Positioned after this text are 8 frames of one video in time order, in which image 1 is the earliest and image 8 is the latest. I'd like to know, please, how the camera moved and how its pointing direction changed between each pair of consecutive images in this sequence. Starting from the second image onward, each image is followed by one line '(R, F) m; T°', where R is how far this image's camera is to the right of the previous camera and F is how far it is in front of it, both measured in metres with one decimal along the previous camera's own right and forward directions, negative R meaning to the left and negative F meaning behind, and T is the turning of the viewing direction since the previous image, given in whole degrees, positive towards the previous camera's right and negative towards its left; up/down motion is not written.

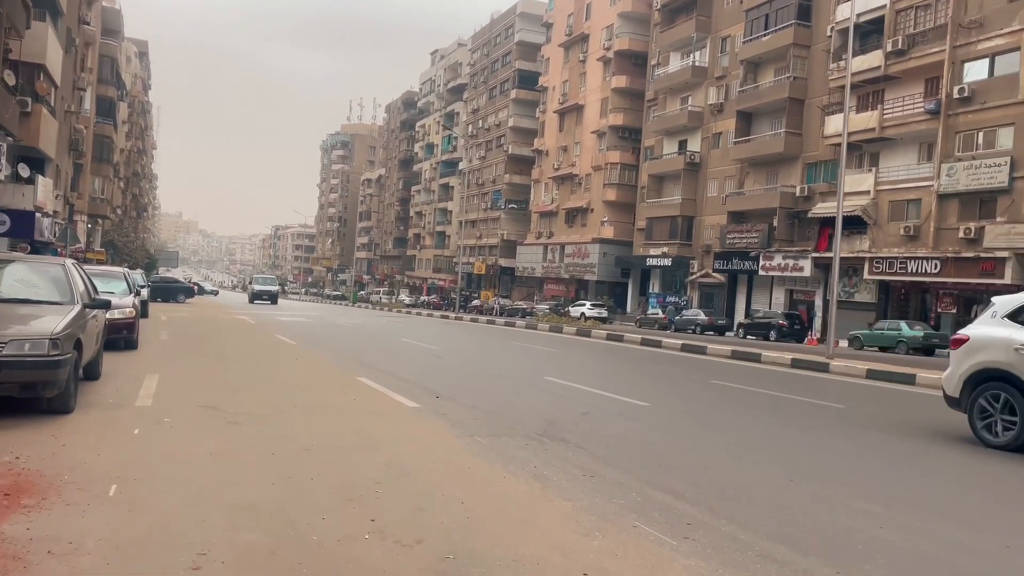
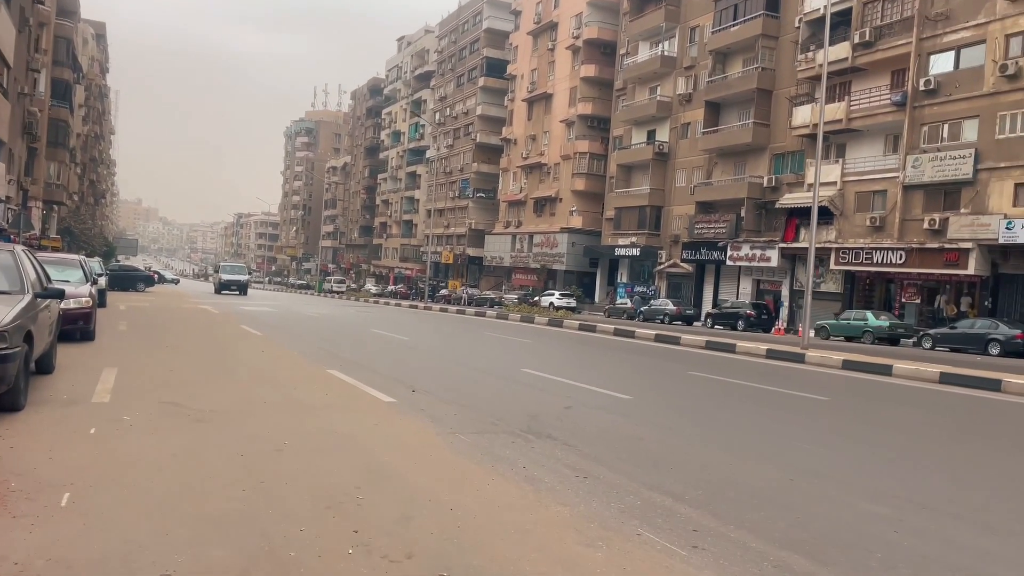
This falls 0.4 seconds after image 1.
(-0.1, +0.4) m; +2°
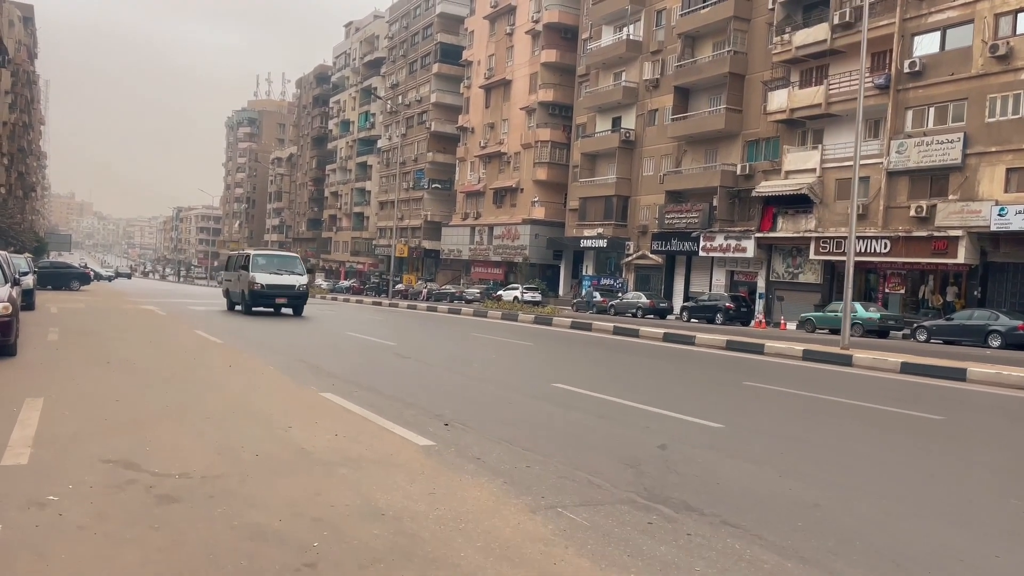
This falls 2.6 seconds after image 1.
(-1.0, +2.2) m; +4°
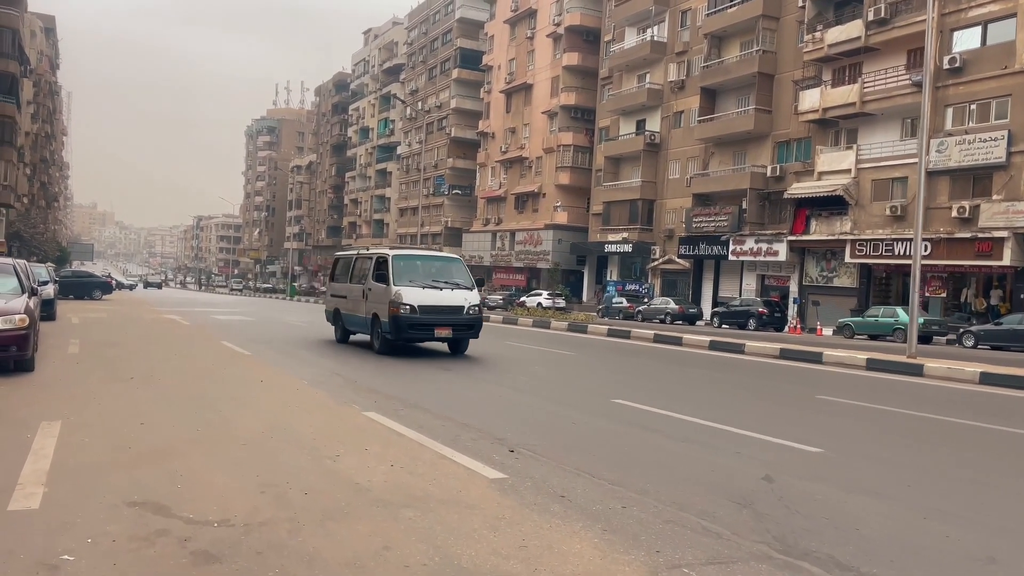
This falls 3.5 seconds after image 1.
(-0.4, +0.8) m; -1°
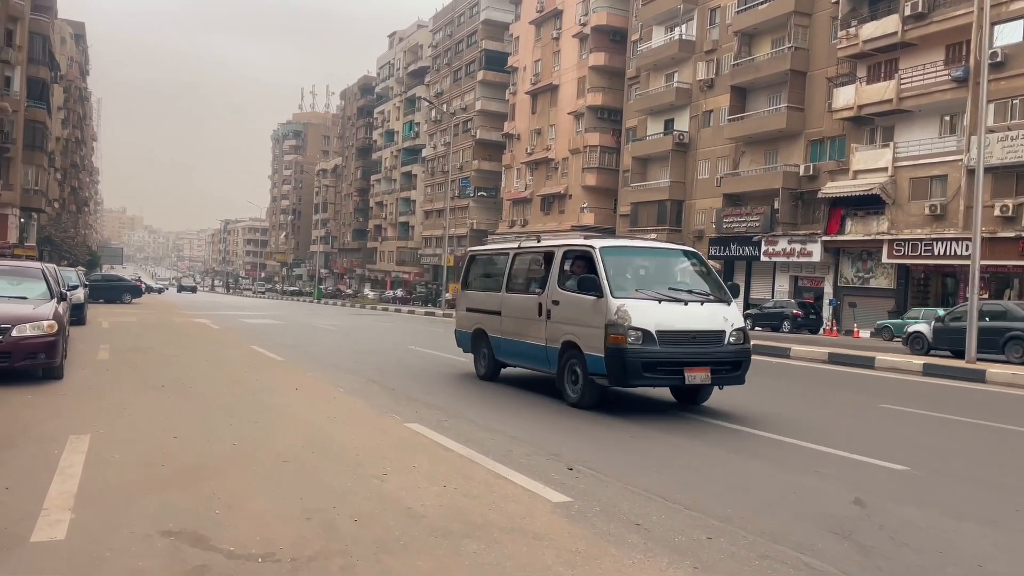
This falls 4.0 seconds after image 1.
(-0.2, +0.4) m; -2°
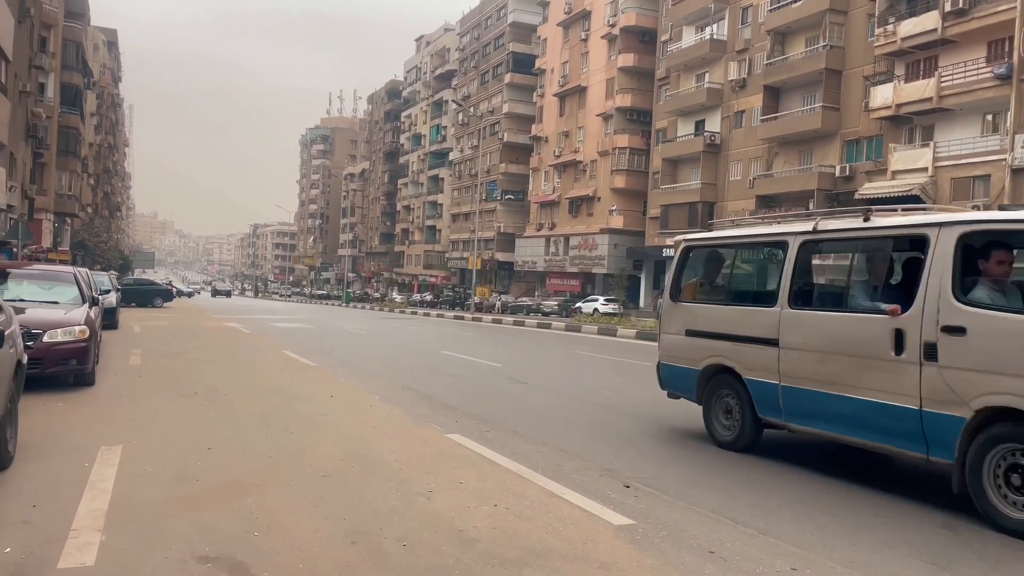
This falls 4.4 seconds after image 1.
(-0.2, +0.4) m; -2°
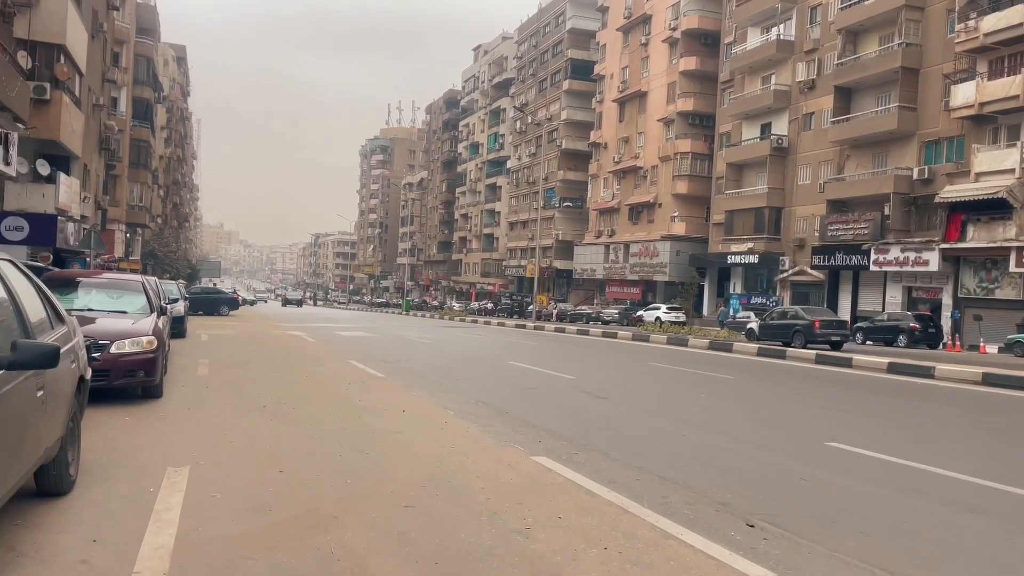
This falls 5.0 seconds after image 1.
(-0.3, +0.6) m; -4°
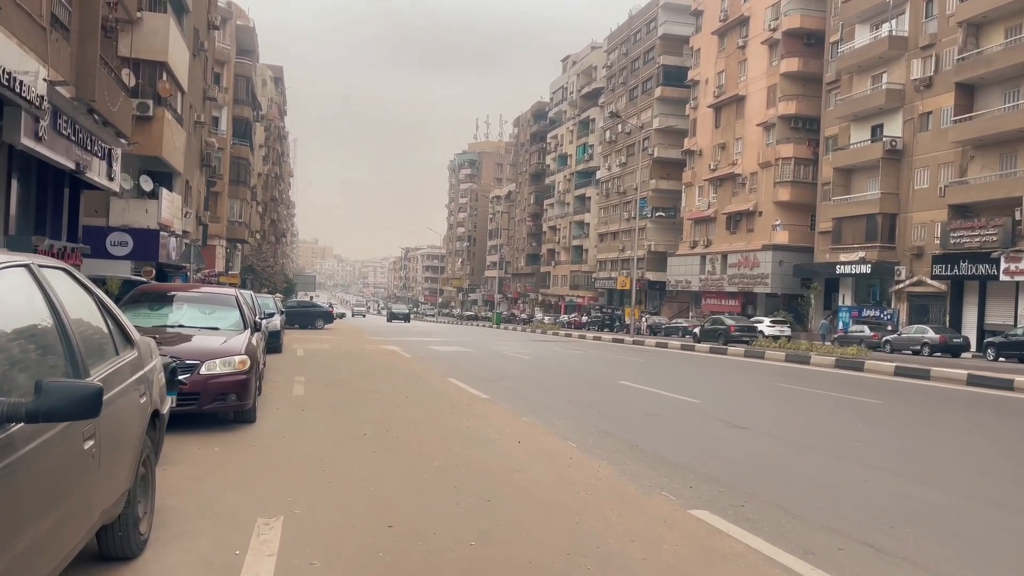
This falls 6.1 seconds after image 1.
(-0.4, +1.1) m; -6°
